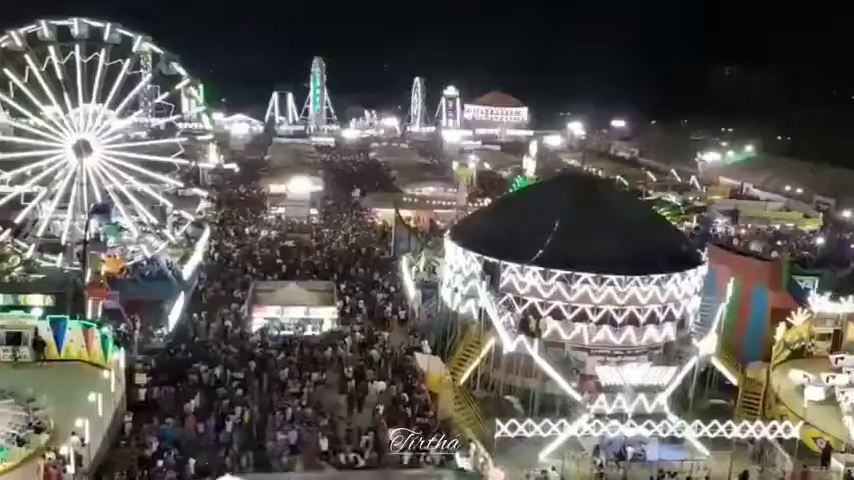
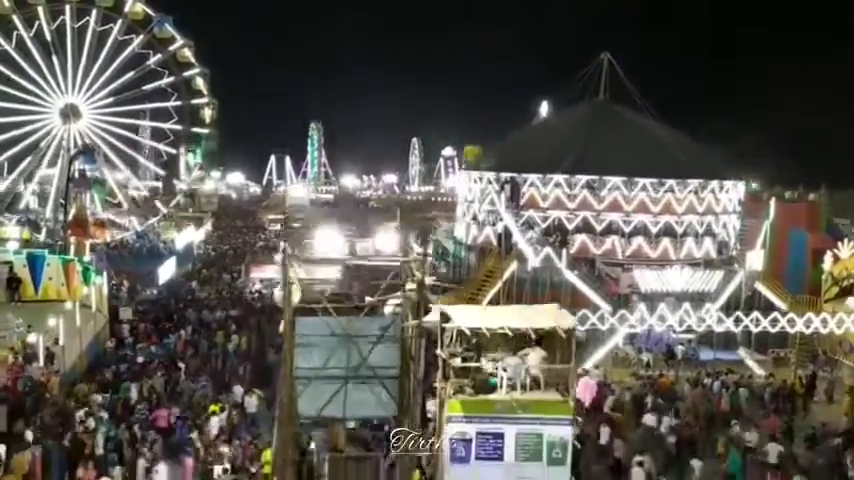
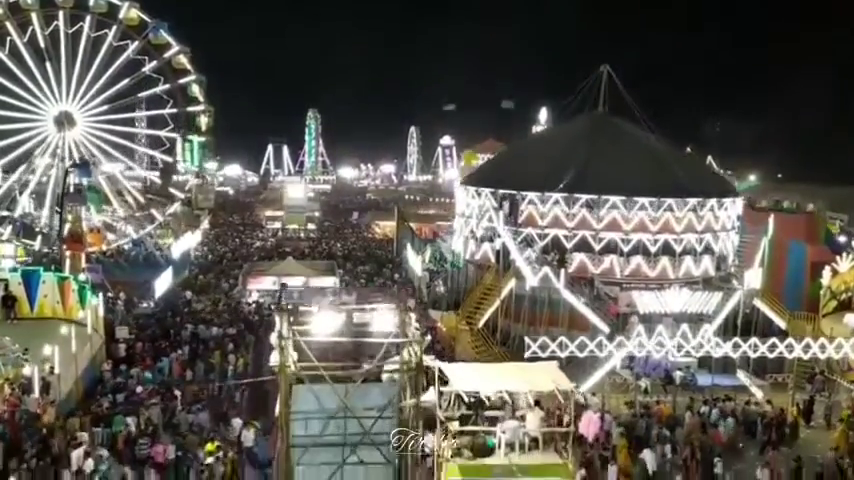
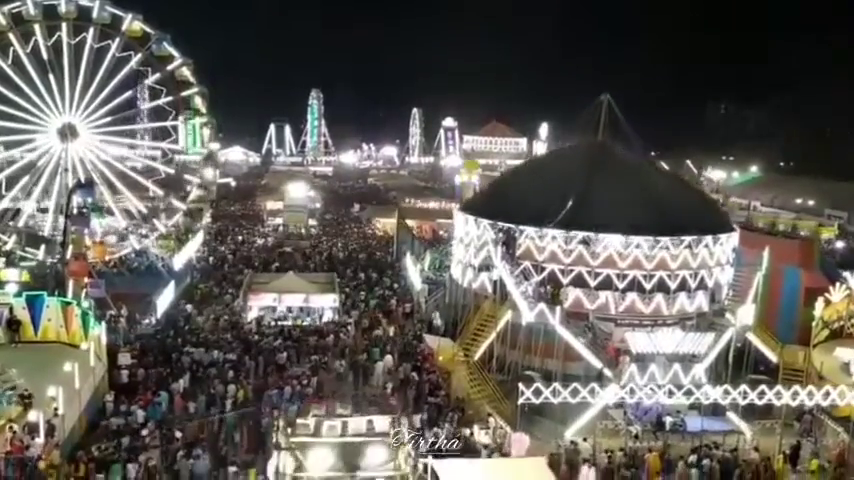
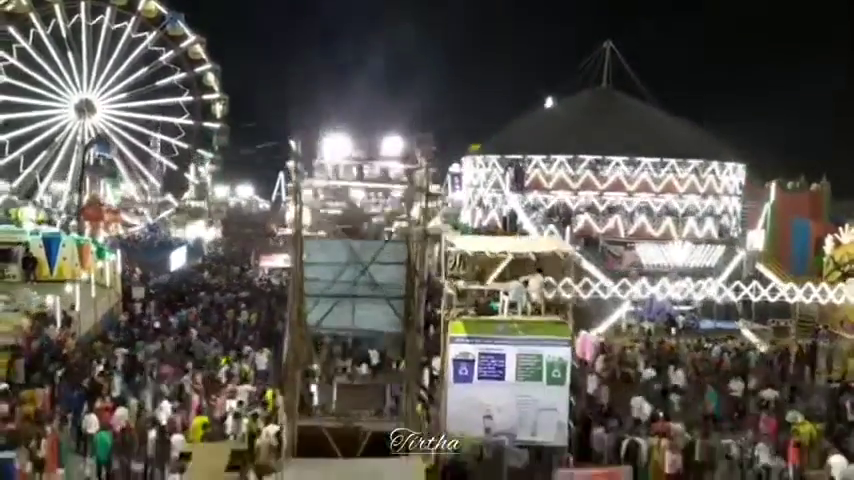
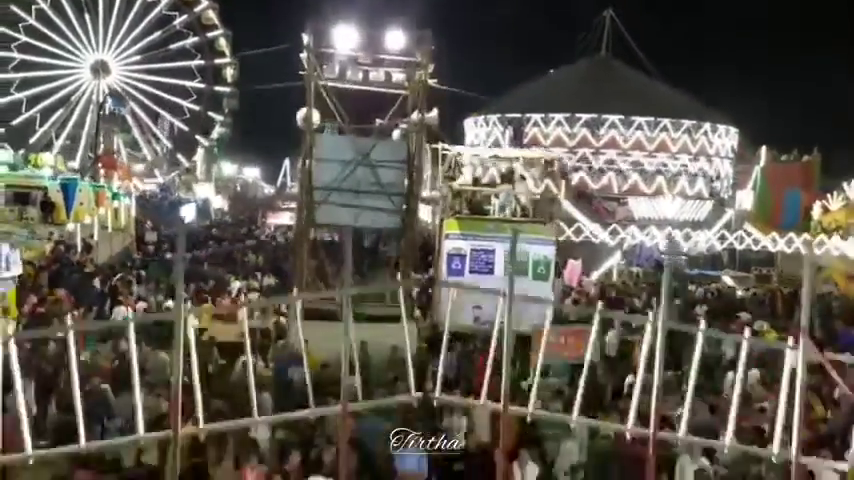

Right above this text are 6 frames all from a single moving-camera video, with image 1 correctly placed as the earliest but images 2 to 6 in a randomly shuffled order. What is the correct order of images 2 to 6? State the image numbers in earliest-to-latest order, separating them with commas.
4, 3, 2, 5, 6
